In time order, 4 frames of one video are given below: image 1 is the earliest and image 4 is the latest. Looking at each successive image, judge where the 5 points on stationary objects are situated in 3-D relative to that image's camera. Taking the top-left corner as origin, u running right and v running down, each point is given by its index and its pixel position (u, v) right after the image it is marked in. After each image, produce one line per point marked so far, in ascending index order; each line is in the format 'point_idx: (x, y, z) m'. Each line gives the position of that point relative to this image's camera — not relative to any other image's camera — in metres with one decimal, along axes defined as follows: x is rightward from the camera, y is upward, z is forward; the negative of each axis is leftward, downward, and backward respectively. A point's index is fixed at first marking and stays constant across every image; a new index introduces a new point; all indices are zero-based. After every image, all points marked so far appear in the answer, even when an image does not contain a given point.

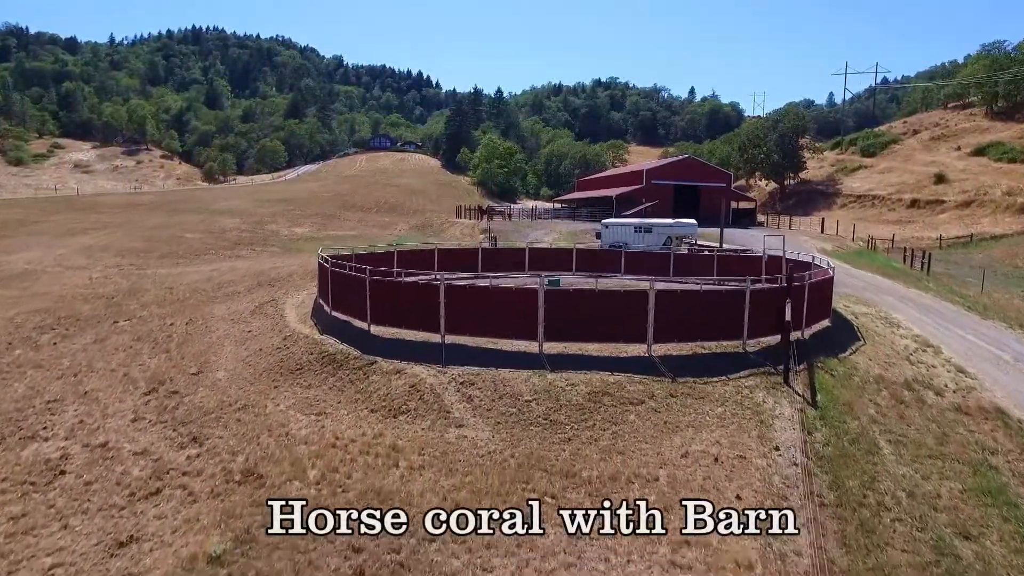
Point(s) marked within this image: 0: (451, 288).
0: (-1.5, 0.0, +16.6) m
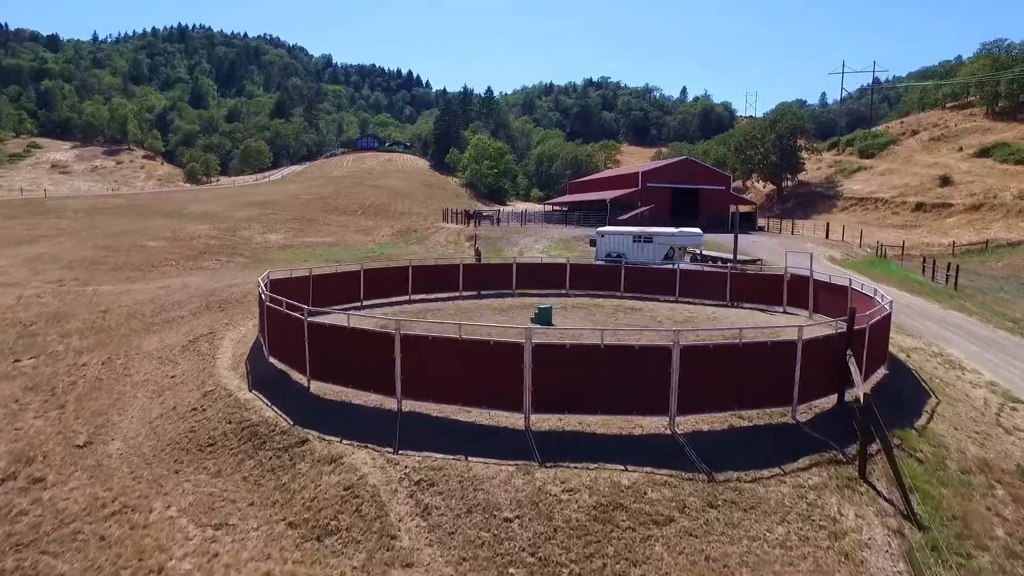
0: (-2.0, -1.0, +12.6) m
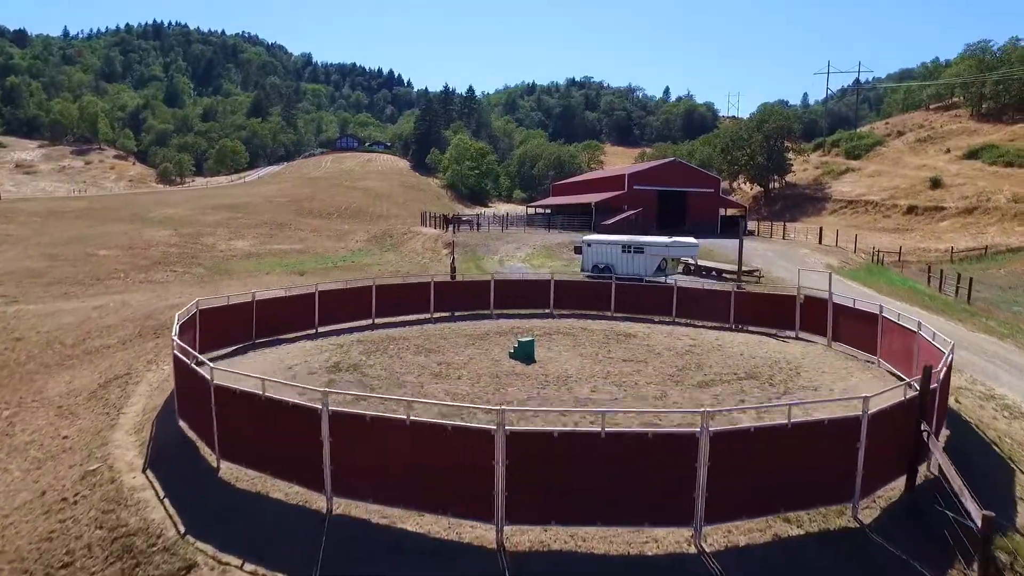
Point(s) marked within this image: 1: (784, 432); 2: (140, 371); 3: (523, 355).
0: (-2.4, -1.8, +9.3) m
1: (+3.8, -2.0, +8.9) m
2: (-10.6, -2.4, +18.5) m
3: (+0.4, -1.9, +18.8) m
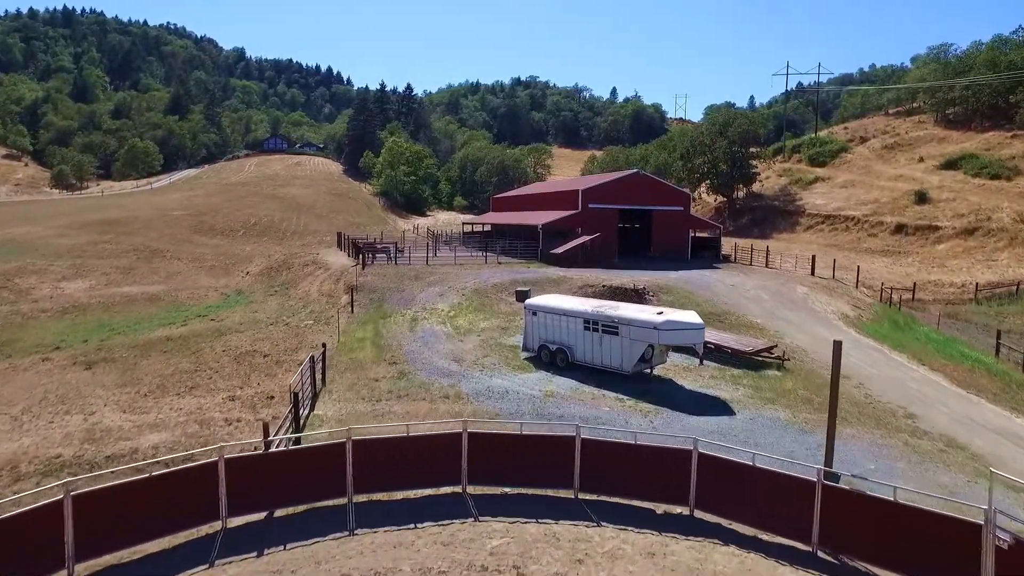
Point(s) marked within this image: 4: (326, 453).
0: (-3.7, -5.7, -4.4) m
1: (+2.5, -5.7, -4.3) m
2: (-12.6, -6.3, +4.2) m
3: (-1.7, -5.7, +5.3) m
4: (-4.0, -3.8, +13.7) m
